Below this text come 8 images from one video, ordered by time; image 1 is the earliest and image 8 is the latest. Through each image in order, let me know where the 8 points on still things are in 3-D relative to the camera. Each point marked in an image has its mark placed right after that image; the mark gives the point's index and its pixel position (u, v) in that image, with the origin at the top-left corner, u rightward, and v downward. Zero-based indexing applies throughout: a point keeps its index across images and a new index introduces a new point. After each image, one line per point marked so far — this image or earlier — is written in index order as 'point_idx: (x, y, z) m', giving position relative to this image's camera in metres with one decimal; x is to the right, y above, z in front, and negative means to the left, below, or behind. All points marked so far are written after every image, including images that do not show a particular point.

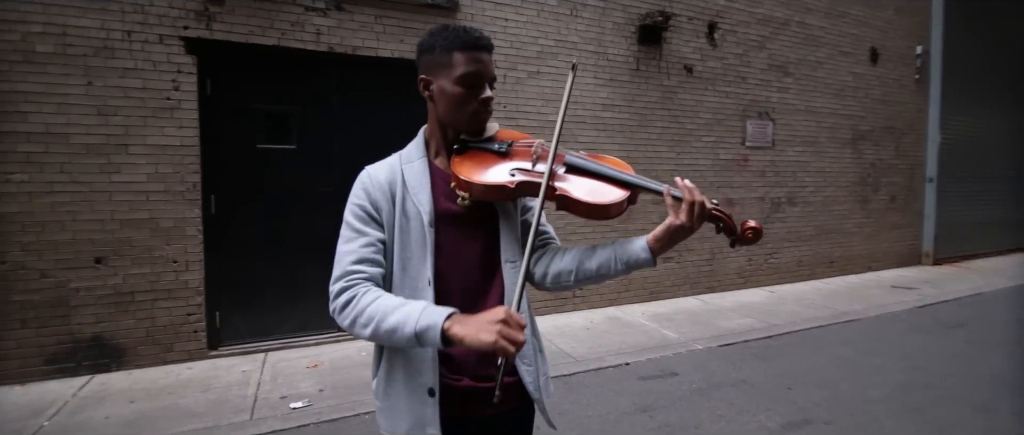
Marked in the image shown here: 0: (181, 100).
0: (-3.0, +1.1, +4.4) m
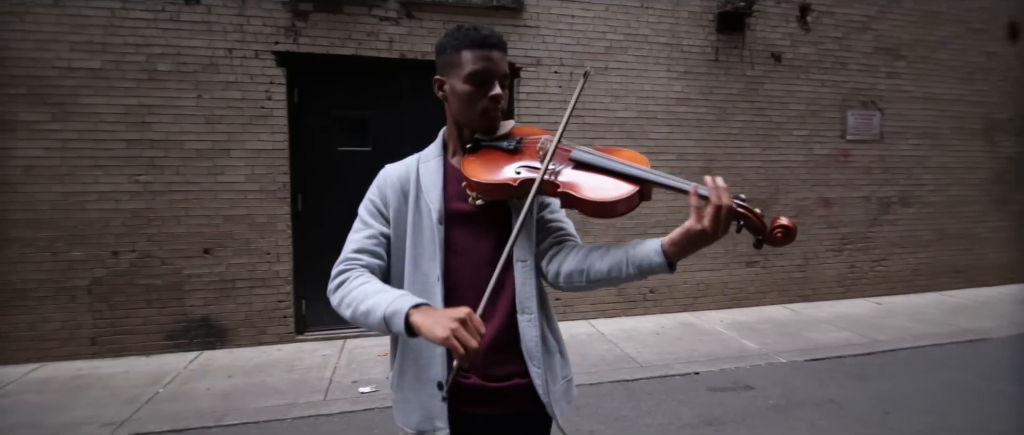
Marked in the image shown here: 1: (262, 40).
0: (-2.4, +1.1, +4.9) m
1: (-2.5, +1.8, +4.8) m
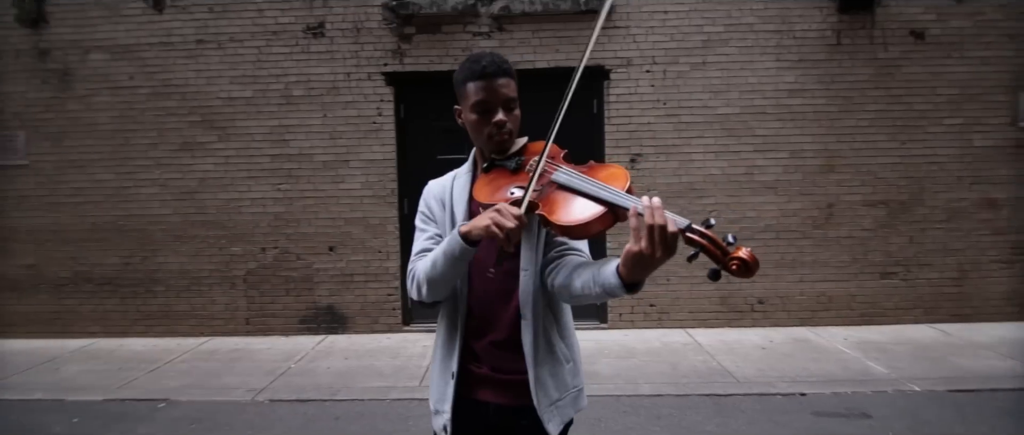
0: (-1.5, +1.1, +5.5) m
1: (-1.6, +1.7, +5.4) m
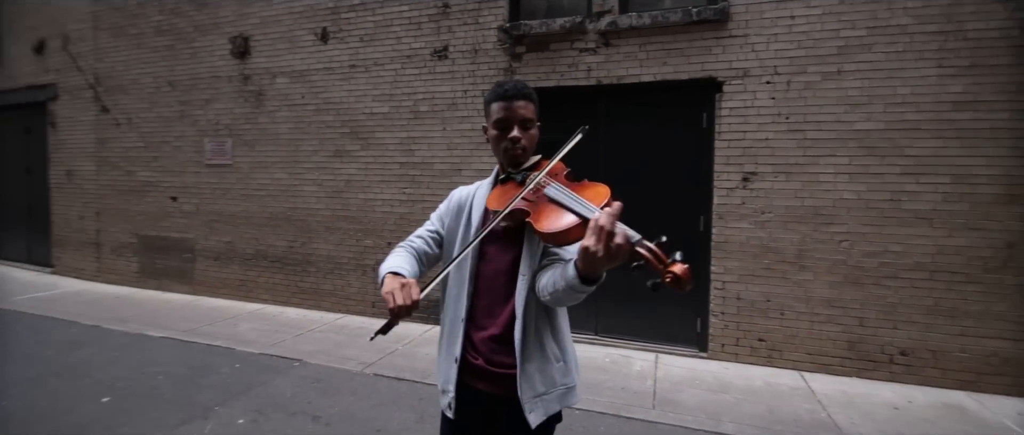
0: (-0.2, +1.0, +5.9) m
1: (-0.3, +1.7, +5.9) m
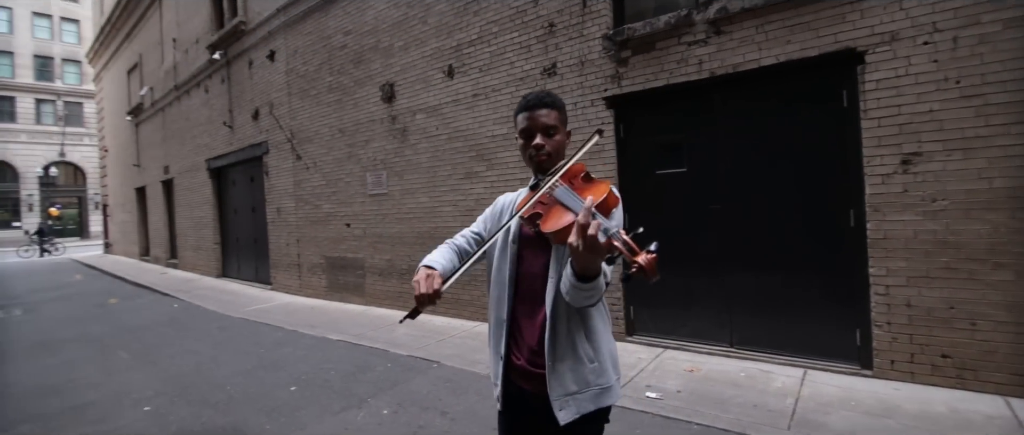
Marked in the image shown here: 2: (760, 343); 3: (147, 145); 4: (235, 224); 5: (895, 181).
0: (+1.1, +0.9, +5.9) m
1: (+1.0, +1.6, +5.9) m
2: (+2.7, -1.4, +5.3) m
3: (-12.0, +2.4, +15.8) m
4: (-6.7, -0.1, +11.7) m
5: (+3.5, +0.3, +4.4) m
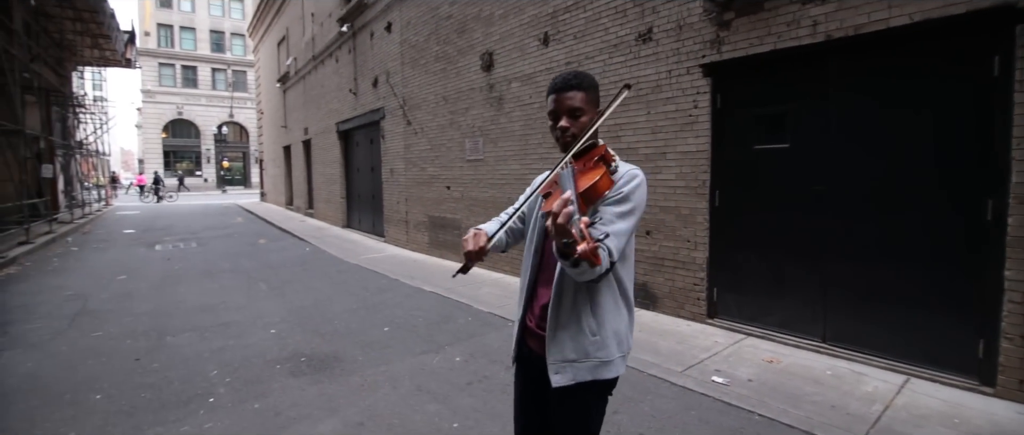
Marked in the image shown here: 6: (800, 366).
0: (+2.1, +1.2, +5.6) m
1: (+2.1, +1.9, +5.6) m
2: (+3.4, -1.2, +4.8) m
3: (-8.2, +4.1, +18.1) m
4: (-4.2, +1.0, +13.1) m
5: (+4.1, +0.4, +3.6) m
6: (+2.8, -1.5, +4.8) m
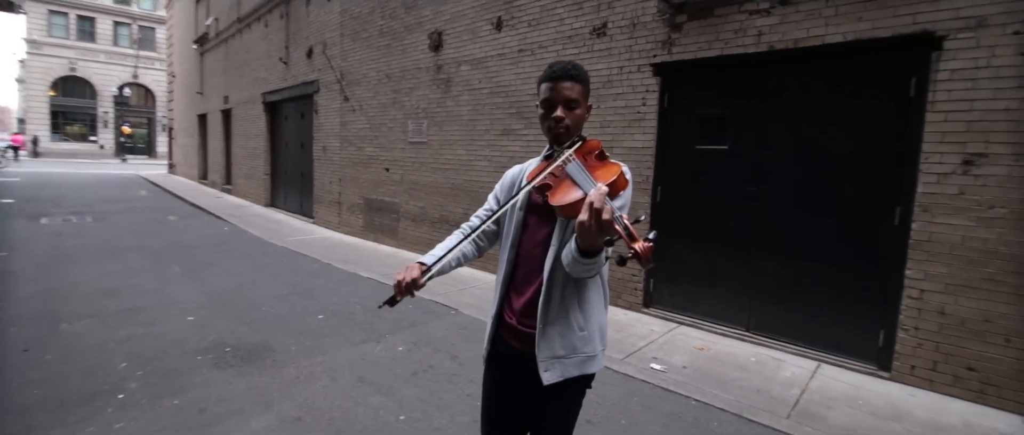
0: (+1.6, +1.3, +5.8) m
1: (+1.6, +1.9, +5.7) m
2: (+2.9, -1.2, +5.3) m
3: (-10.4, +4.9, +16.5) m
4: (-5.8, +1.5, +12.2) m
5: (+3.7, +0.3, +4.1) m
6: (+2.3, -1.4, +5.1) m
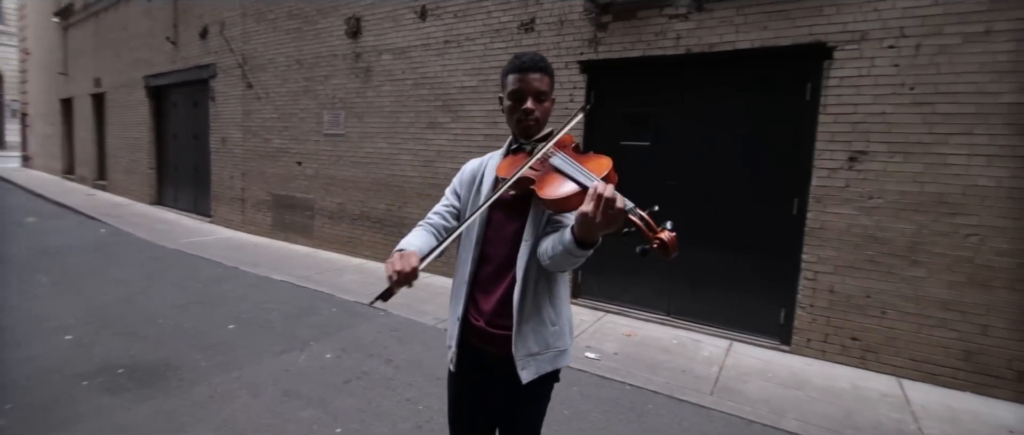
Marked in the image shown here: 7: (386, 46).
0: (+0.7, +1.3, +5.9) m
1: (+0.7, +2.0, +5.8) m
2: (+2.1, -1.1, +5.7) m
3: (-13.0, +4.9, +14.3) m
4: (-7.7, +1.5, +10.9) m
5: (+3.2, +0.4, +4.7) m
6: (+1.6, -1.4, +5.4) m
7: (-1.9, +2.6, +7.2) m
